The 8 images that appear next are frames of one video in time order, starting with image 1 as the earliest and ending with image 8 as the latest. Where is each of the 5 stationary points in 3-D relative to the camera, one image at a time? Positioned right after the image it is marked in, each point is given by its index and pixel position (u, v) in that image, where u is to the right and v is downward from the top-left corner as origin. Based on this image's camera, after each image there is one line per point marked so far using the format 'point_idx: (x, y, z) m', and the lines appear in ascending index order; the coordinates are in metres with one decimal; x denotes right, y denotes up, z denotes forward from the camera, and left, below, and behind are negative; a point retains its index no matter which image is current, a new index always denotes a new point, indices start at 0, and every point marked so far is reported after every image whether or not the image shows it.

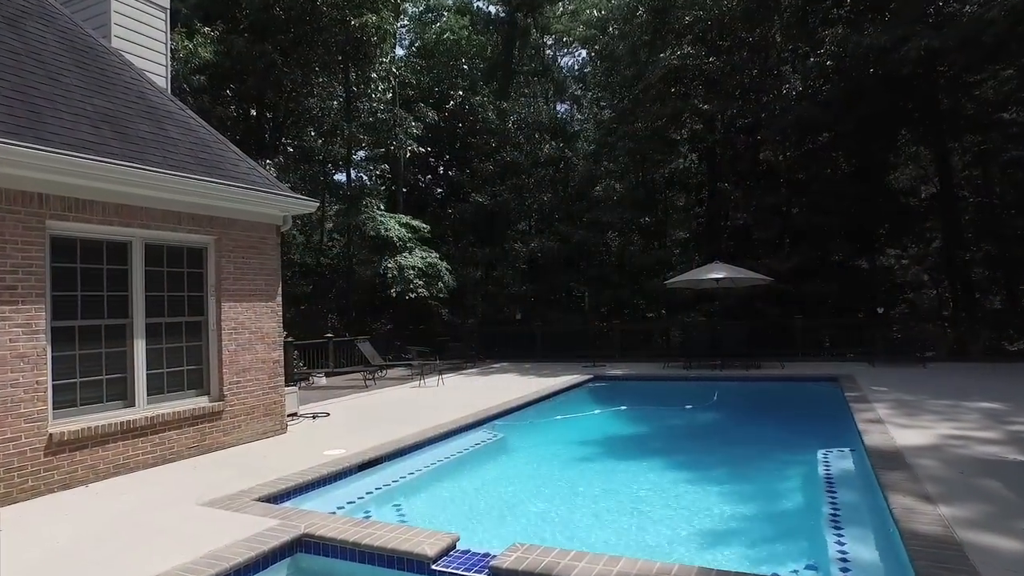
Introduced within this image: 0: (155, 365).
0: (-3.2, -0.7, +6.1) m
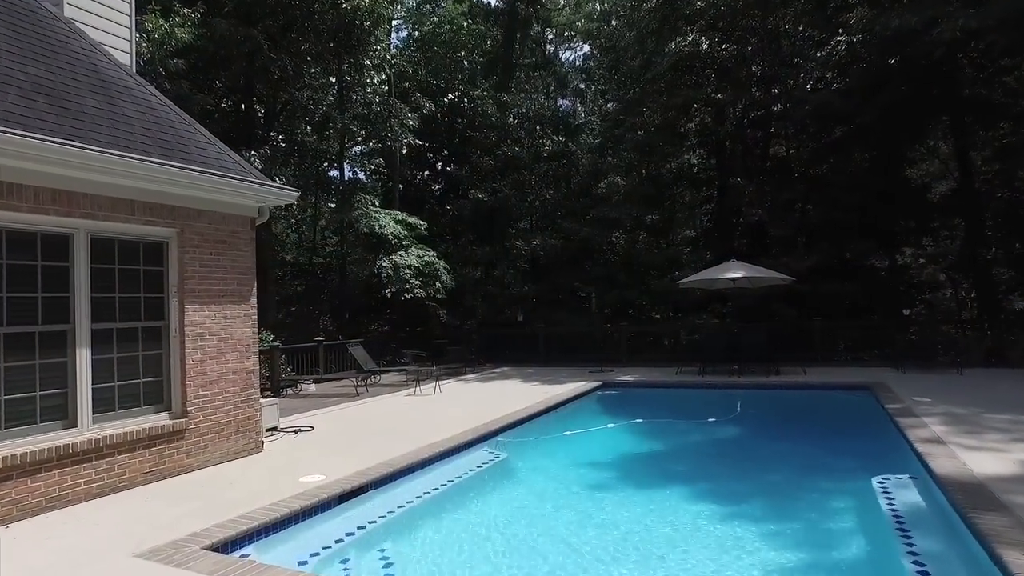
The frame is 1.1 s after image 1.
0: (-3.2, -0.7, +5.3) m
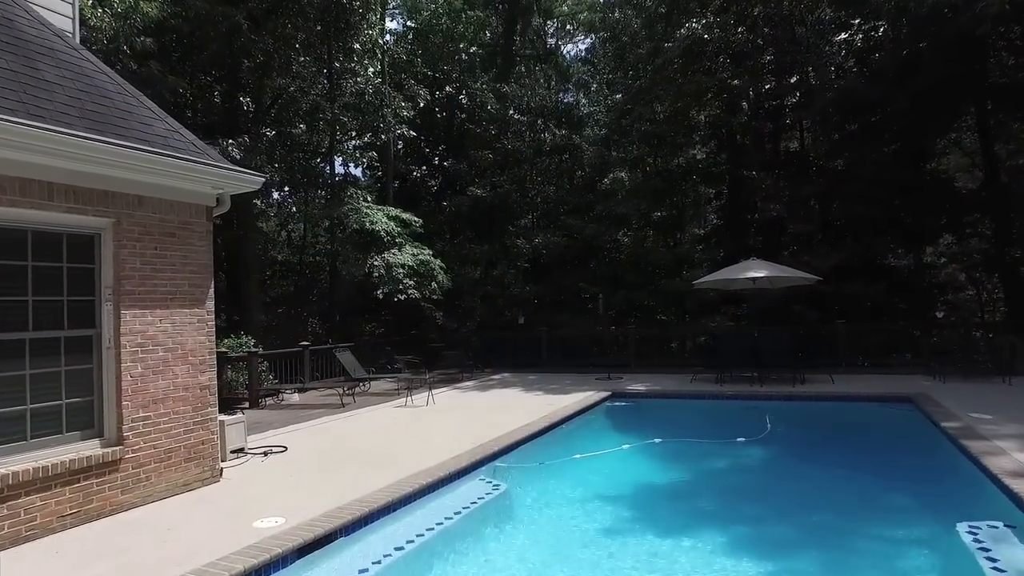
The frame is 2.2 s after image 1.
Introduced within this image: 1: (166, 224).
0: (-3.2, -0.7, +4.3) m
1: (-2.7, +0.5, +5.3) m
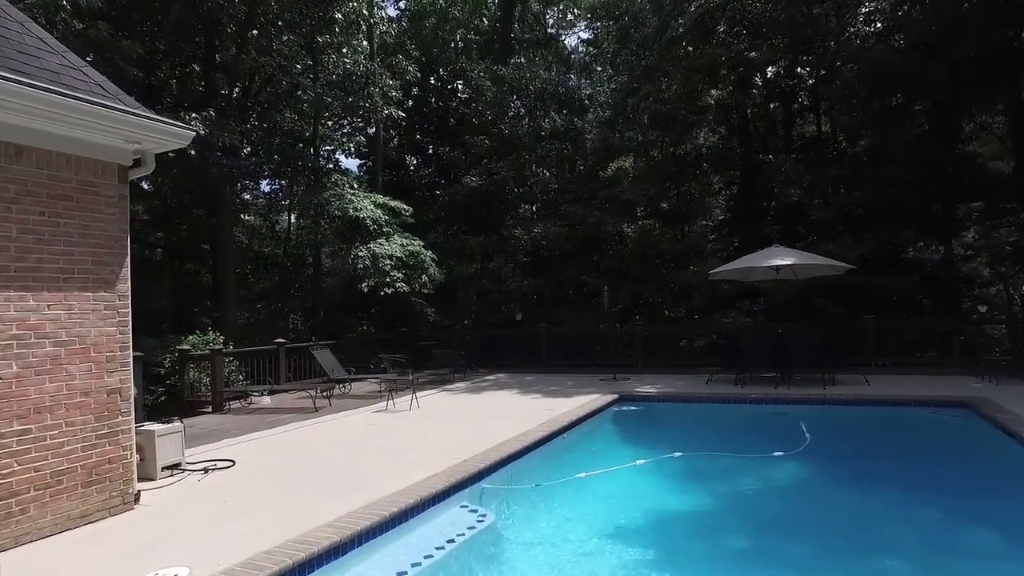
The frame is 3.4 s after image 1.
0: (-3.2, -0.6, +3.1) m
1: (-2.8, +0.6, +4.2) m
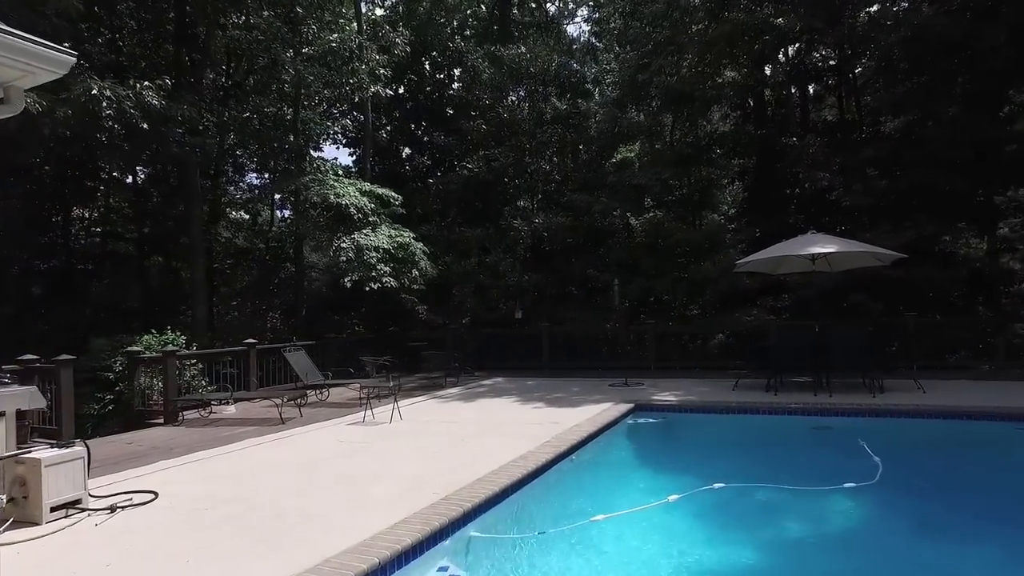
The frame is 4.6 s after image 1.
0: (-3.3, -0.5, +1.9) m
1: (-2.8, +0.7, +2.9) m
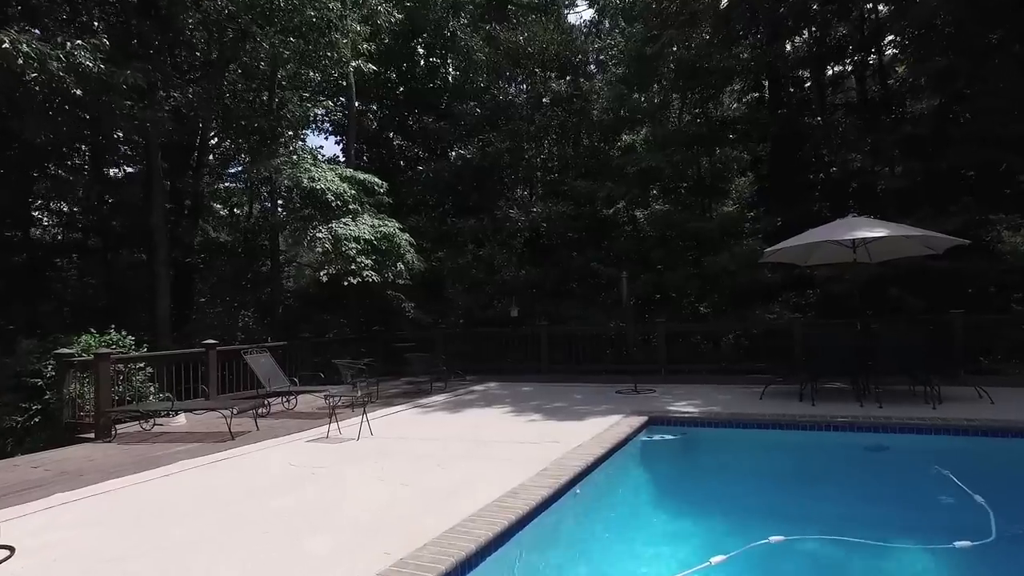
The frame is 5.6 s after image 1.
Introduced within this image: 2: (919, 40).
0: (-3.4, -0.4, +0.6) m
1: (-2.9, +0.8, +1.7) m
2: (+6.2, +3.8, +10.3) m
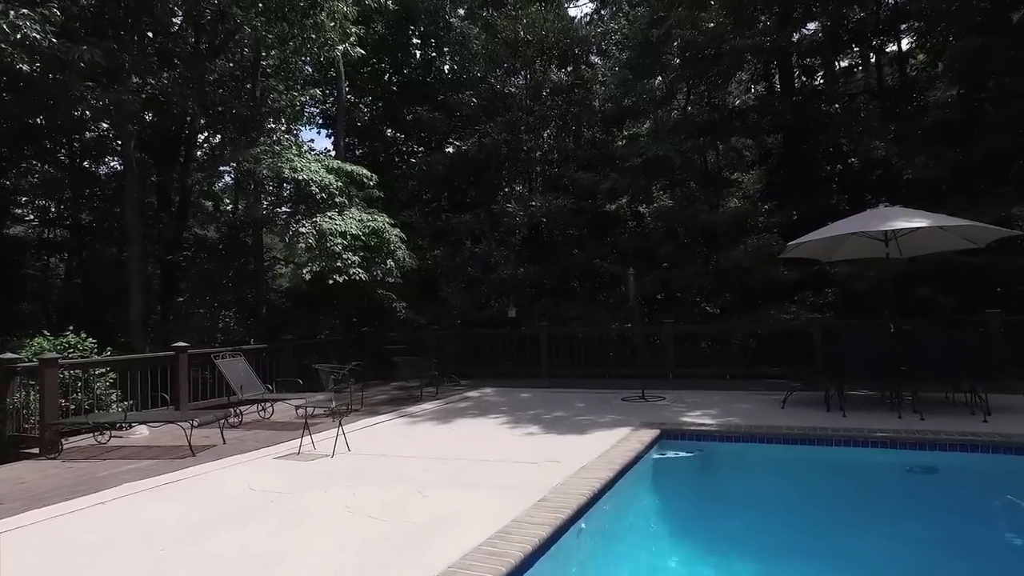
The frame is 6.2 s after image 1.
0: (-3.4, -0.4, -0.1) m
1: (-3.0, +0.8, +1.0) m
2: (+6.1, +3.8, +9.6) m
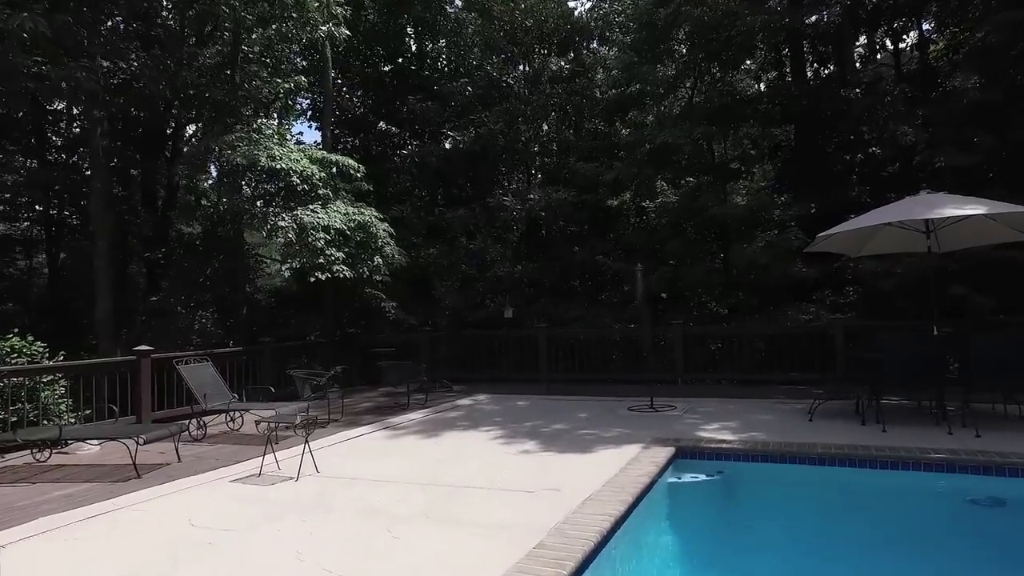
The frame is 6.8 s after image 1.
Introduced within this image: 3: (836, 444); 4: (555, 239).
0: (-3.4, -0.3, -0.9) m
1: (-3.0, +0.9, +0.2) m
2: (+6.1, +3.8, +8.8) m
3: (+2.4, -1.2, +5.1) m
4: (+0.8, +0.9, +12.4) m
